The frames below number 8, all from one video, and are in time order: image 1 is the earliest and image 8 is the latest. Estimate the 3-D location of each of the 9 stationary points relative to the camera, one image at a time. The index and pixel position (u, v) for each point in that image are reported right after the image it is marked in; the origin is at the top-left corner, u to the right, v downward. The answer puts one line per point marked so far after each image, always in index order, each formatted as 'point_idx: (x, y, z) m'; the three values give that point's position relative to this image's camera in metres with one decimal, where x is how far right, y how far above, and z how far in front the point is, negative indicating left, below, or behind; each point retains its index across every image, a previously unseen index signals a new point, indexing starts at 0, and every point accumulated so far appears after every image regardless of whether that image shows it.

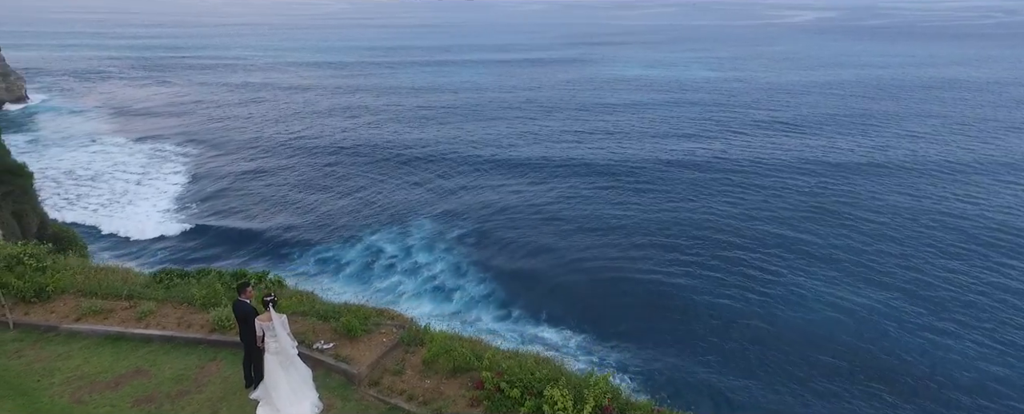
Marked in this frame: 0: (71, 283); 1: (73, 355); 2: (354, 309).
0: (-6.4, -1.1, +8.1) m
1: (-5.3, -1.8, +6.9) m
2: (-2.3, -1.4, +8.0) m
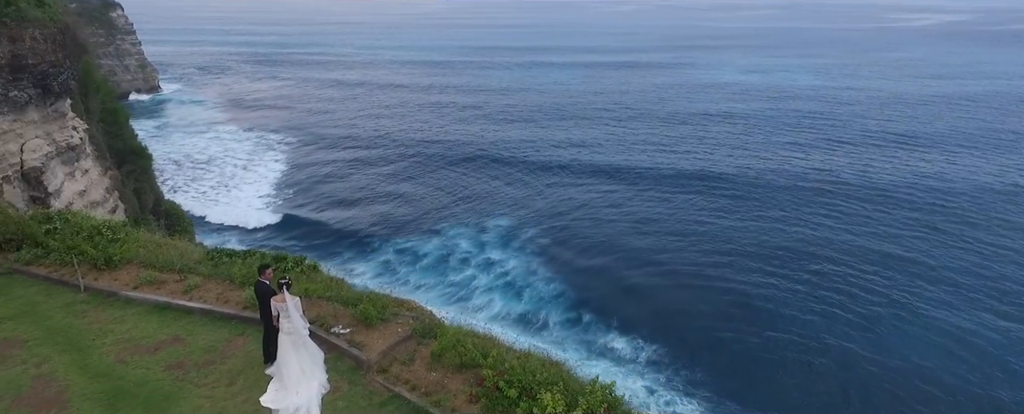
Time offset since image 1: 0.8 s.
0: (-6.0, -0.7, +9.0) m
1: (-5.2, -1.5, +7.7) m
2: (-2.0, -1.3, +8.3) m
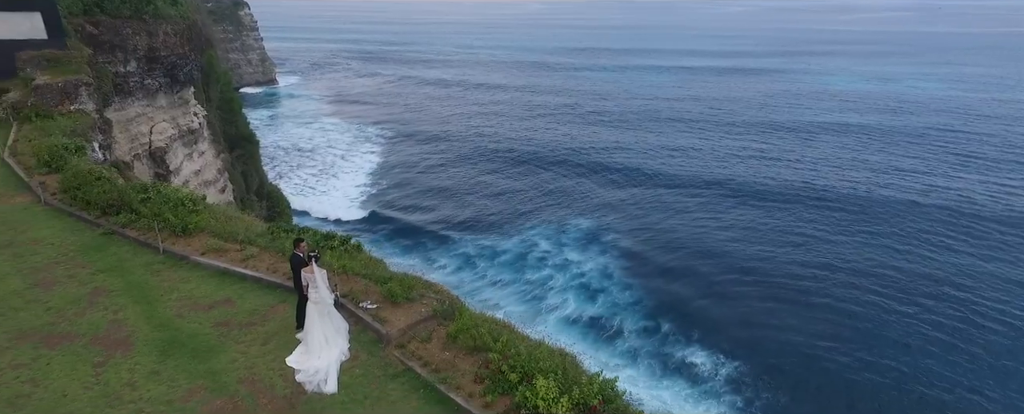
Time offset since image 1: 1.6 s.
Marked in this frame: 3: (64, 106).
0: (-5.4, -0.3, +10.1) m
1: (-4.9, -1.1, +8.7) m
2: (-1.6, -1.1, +8.8) m
3: (-13.4, +3.1, +17.3) m
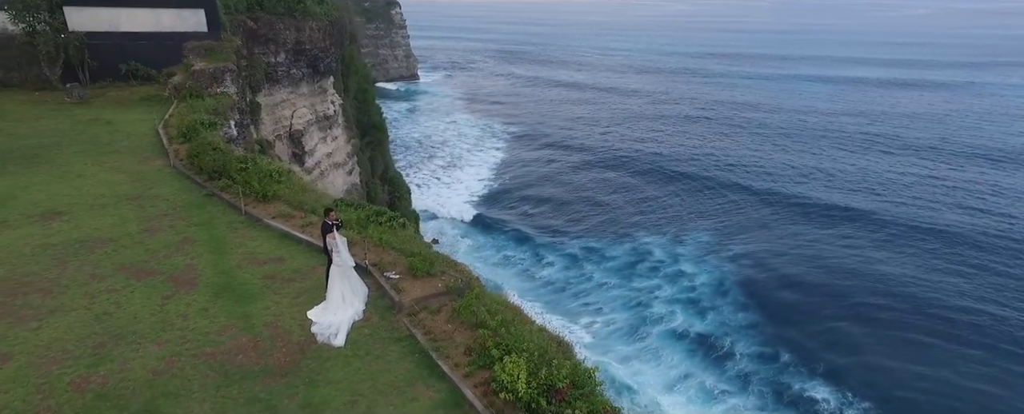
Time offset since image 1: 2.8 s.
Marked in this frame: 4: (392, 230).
0: (-4.6, +0.3, +11.6) m
1: (-4.5, -0.6, +10.0) m
2: (-1.3, -0.8, +9.5) m
3: (-10.6, +4.2, +20.3) m
4: (-2.2, -0.4, +10.4) m
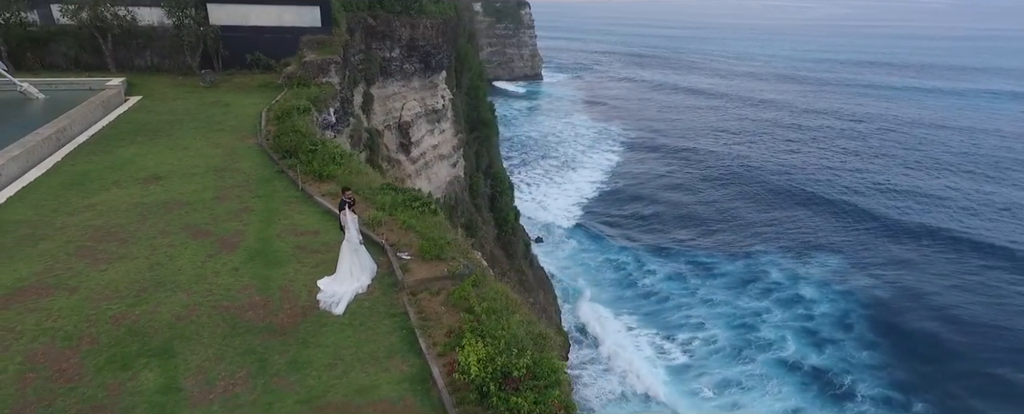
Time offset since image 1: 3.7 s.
0: (-3.8, +0.7, +12.6) m
1: (-4.0, -0.1, +11.0) m
2: (-1.0, -0.6, +9.9) m
3: (-7.6, +5.1, +22.2) m
4: (-1.7, -0.1, +10.9) m
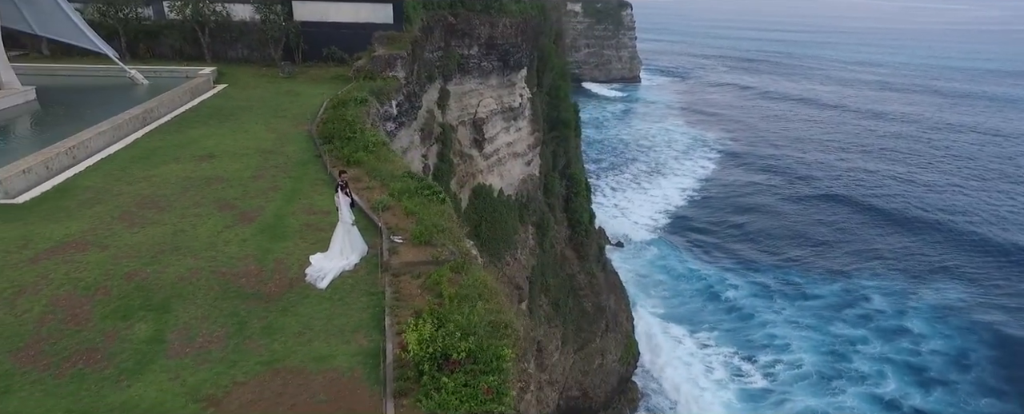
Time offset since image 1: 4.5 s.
0: (-3.4, +1.1, +13.2) m
1: (-3.9, +0.3, +11.7) m
2: (-1.1, -0.4, +10.1) m
3: (-5.3, +5.6, +23.3) m
4: (-1.6, +0.1, +11.2) m
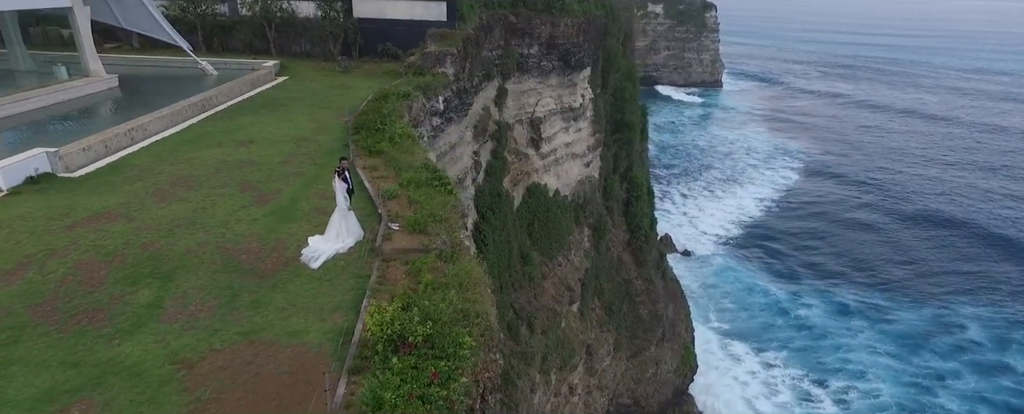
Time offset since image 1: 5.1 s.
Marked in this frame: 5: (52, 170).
0: (-3.0, +1.3, +13.6) m
1: (-3.6, +0.6, +12.2) m
2: (-1.2, -0.2, +10.2) m
3: (-3.4, +5.9, +23.9) m
4: (-1.5, +0.3, +11.4) m
5: (-10.1, +0.8, +12.5) m
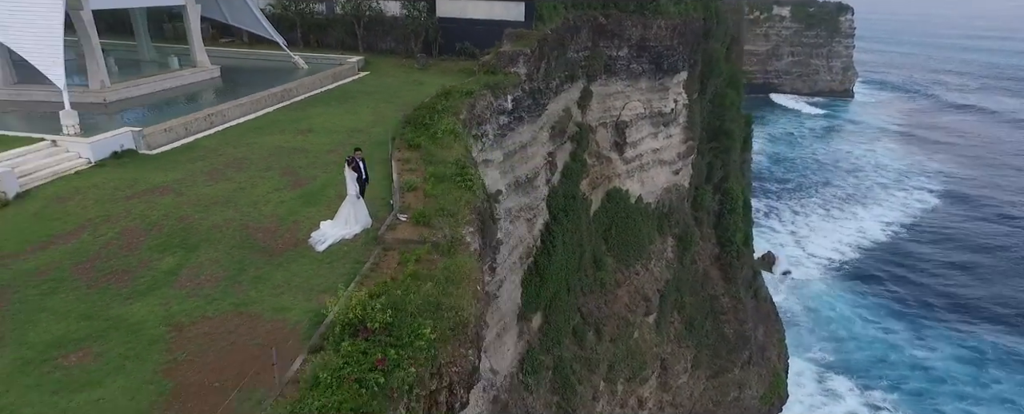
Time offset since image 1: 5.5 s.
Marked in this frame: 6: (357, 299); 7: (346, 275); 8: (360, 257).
0: (-2.1, +1.5, +14.0) m
1: (-3.1, +0.8, +12.7) m
2: (-1.0, -0.1, +10.4) m
3: (-0.5, +6.0, +24.2) m
4: (-1.1, +0.4, +11.6) m
5: (-9.4, +1.5, +14.2) m
6: (-2.0, -1.2, +7.5) m
7: (-2.6, -1.1, +8.8) m
8: (-2.5, -0.8, +9.3) m
